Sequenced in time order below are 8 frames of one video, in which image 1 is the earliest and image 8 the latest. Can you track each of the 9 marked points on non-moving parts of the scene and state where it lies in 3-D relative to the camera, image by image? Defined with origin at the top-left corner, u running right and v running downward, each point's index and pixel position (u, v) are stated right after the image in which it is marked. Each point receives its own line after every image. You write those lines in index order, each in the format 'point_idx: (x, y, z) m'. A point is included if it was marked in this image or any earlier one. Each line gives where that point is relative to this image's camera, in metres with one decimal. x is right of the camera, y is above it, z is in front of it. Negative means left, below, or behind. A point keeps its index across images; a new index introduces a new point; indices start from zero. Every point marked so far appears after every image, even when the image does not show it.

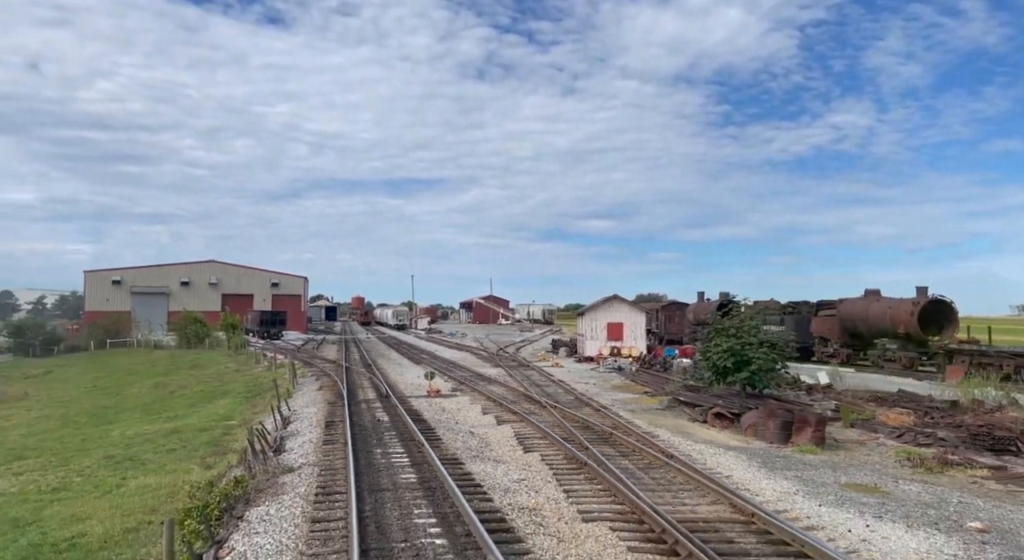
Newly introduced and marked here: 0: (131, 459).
0: (-11.3, -5.3, +19.4) m
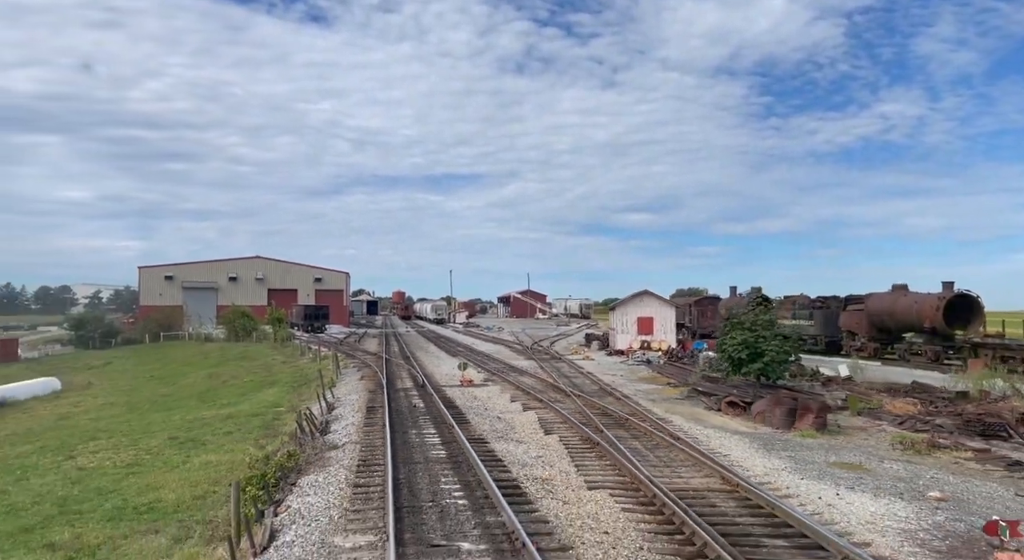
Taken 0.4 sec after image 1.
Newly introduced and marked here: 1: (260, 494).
0: (-10.5, -5.2, +21.5) m
1: (-4.2, -3.4, +11.0) m
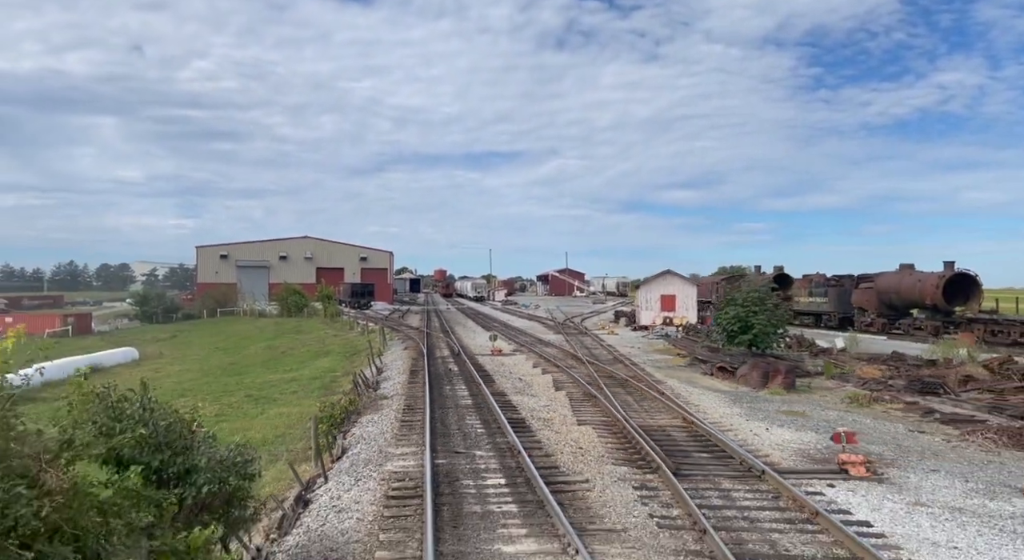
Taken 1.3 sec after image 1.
0: (-9.6, -4.6, +25.4) m
1: (-3.9, -3.1, +14.5) m
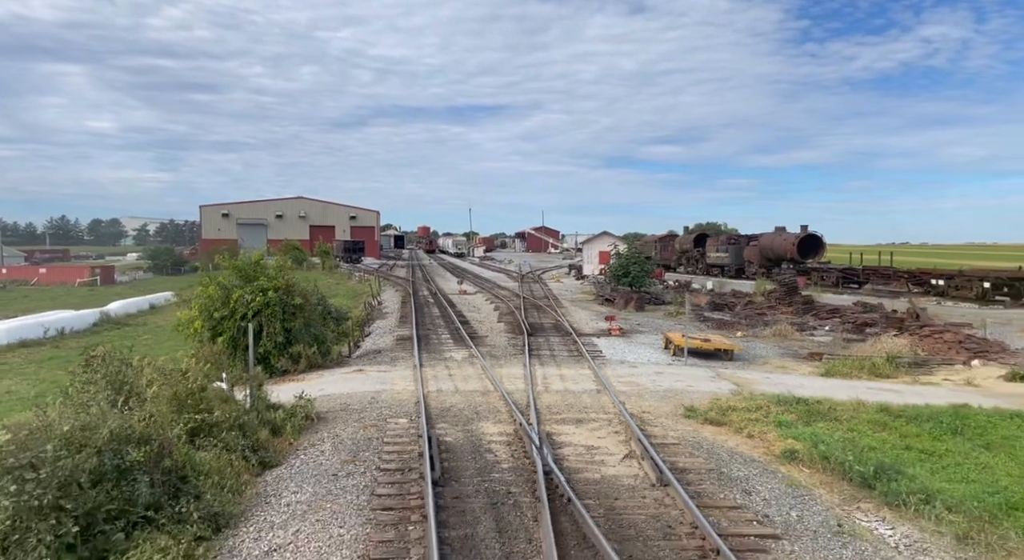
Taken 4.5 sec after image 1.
0: (-11.8, -2.4, +35.9) m
1: (-5.9, -1.6, +25.1) m
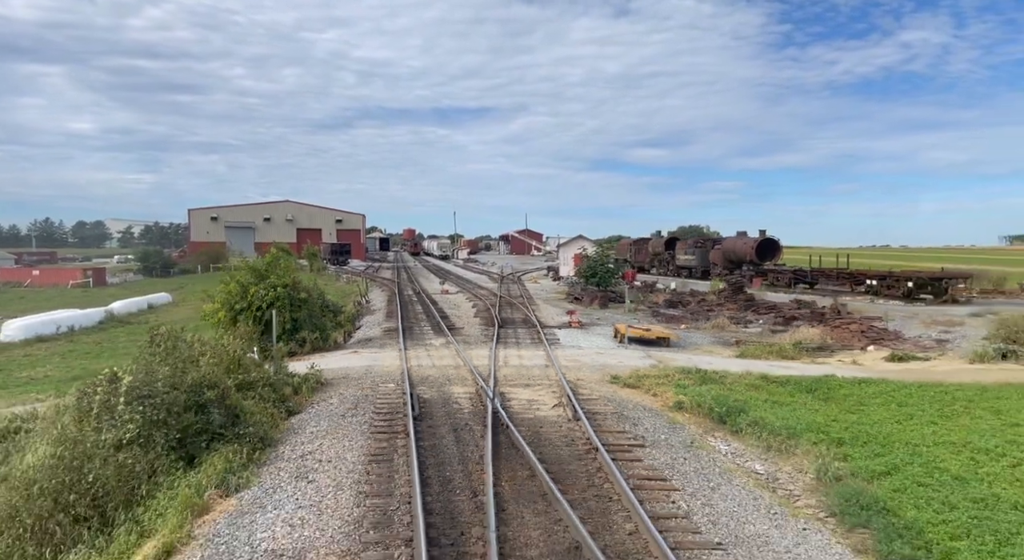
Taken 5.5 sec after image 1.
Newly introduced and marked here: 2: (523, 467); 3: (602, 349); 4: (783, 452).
0: (-13.1, -2.4, +38.6) m
1: (-6.9, -1.6, +27.9) m
2: (+0.1, -2.2, +7.9) m
3: (+2.4, -1.8, +17.2) m
4: (+3.7, -2.3, +9.0) m
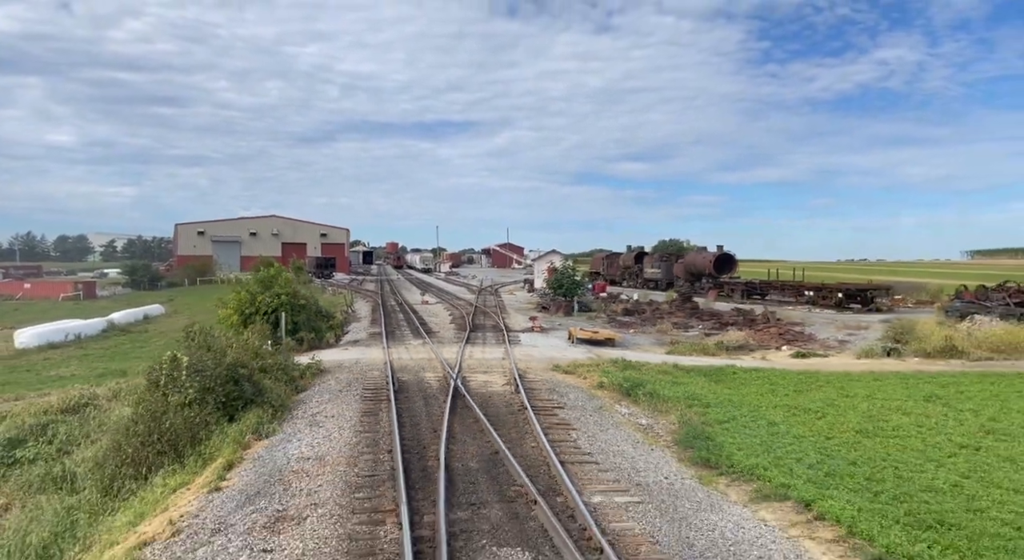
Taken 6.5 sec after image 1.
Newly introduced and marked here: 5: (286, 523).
0: (-14.7, -3.2, +41.5) m
1: (-8.2, -2.1, +31.0) m
2: (-0.7, -2.3, +11.2) m
3: (+1.3, -2.1, +20.5) m
4: (+2.9, -2.4, +12.4) m
5: (-2.3, -2.5, +6.8) m
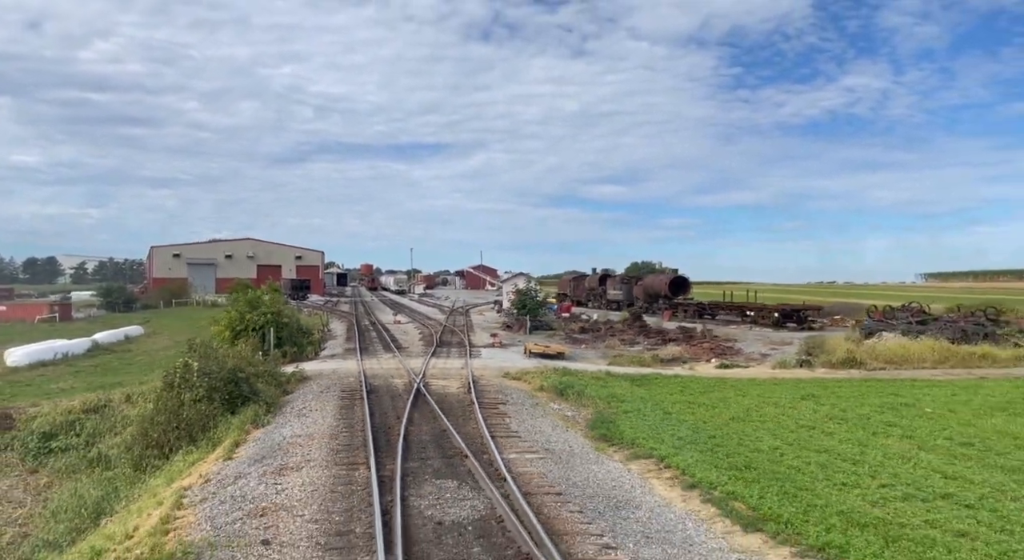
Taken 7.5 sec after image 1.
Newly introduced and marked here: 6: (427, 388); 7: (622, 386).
0: (-16.9, -4.6, +43.8) m
1: (-10.1, -3.2, +33.5) m
2: (-1.8, -2.8, +14.0) m
3: (-0.1, -2.8, +23.4) m
4: (+1.7, -2.9, +15.4) m
5: (-3.3, -2.8, +9.5) m
6: (-2.2, -2.8, +17.0) m
7: (+3.0, -2.9, +17.8) m
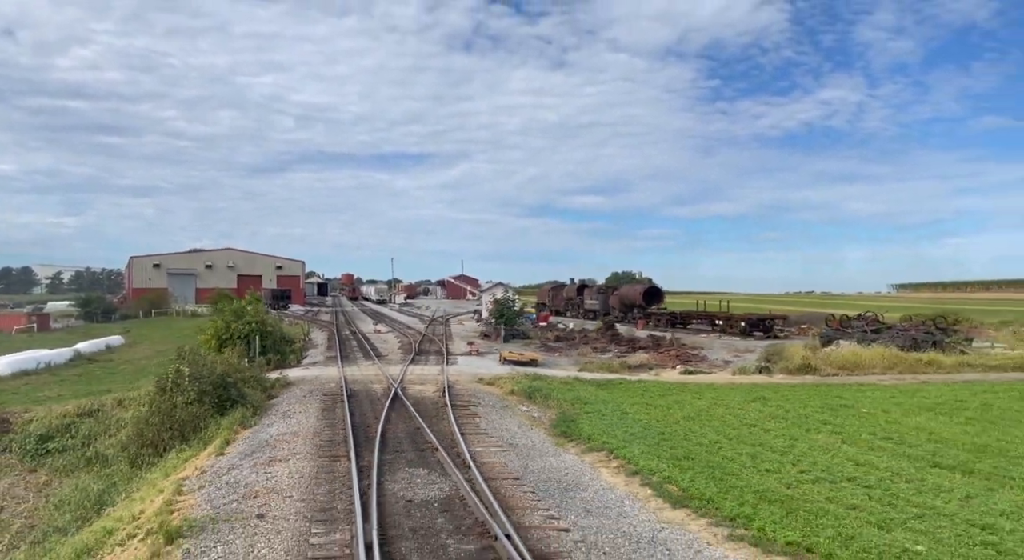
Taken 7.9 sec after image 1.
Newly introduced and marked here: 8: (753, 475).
0: (-18.4, -5.3, +44.4) m
1: (-11.3, -3.8, +34.4) m
2: (-2.5, -3.0, +15.2) m
3: (-1.1, -3.2, +24.6) m
4: (+1.0, -3.2, +16.6) m
5: (-3.8, -3.0, +10.6) m
6: (-3.0, -3.1, +18.1) m
7: (+2.2, -3.2, +19.0) m
8: (+3.7, -3.0, +9.9) m
